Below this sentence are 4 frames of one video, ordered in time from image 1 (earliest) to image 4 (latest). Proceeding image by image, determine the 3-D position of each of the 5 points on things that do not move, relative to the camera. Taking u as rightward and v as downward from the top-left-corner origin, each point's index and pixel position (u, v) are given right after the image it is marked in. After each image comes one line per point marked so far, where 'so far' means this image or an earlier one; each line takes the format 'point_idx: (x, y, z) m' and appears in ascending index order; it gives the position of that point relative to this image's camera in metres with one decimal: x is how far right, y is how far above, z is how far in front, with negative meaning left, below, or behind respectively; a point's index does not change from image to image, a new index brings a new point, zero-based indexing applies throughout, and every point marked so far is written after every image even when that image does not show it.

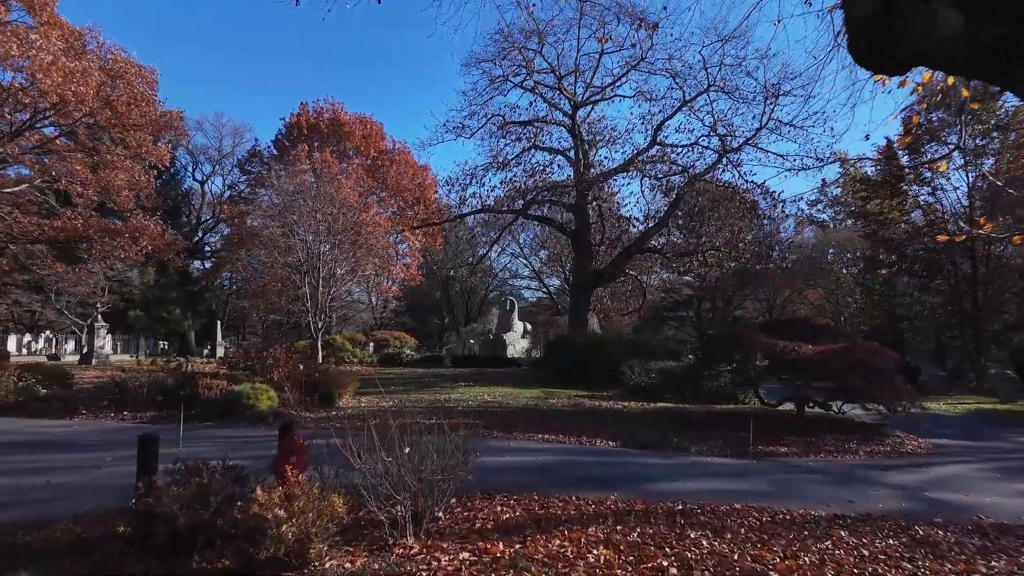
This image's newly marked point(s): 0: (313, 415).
0: (-2.1, -1.4, +12.1) m
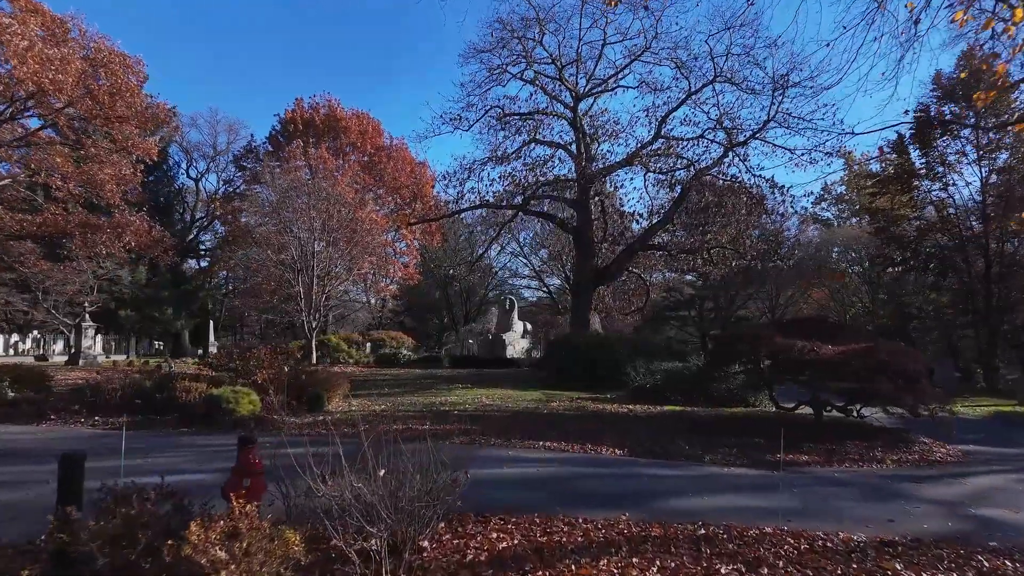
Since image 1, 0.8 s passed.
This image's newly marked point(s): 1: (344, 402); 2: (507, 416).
0: (-2.1, -1.3, +11.3) m
1: (-2.1, -1.4, +14.6) m
2: (-0.1, -1.4, +12.6) m
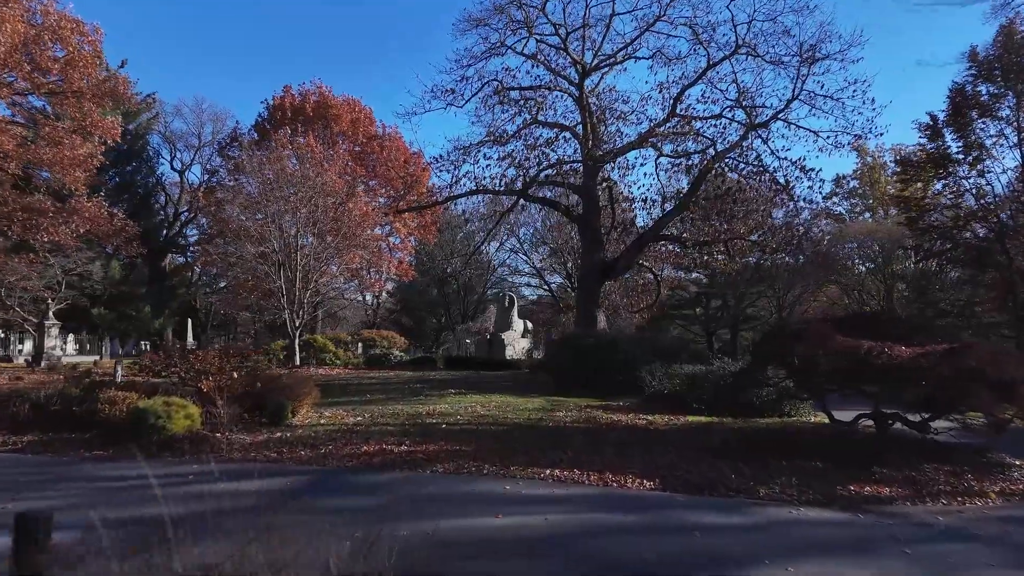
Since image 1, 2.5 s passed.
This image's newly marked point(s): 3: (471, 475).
0: (-2.1, -1.2, +9.2) m
1: (-2.1, -1.3, +12.4) m
2: (-0.1, -1.3, +10.5) m
3: (-0.3, -1.2, +7.5) m
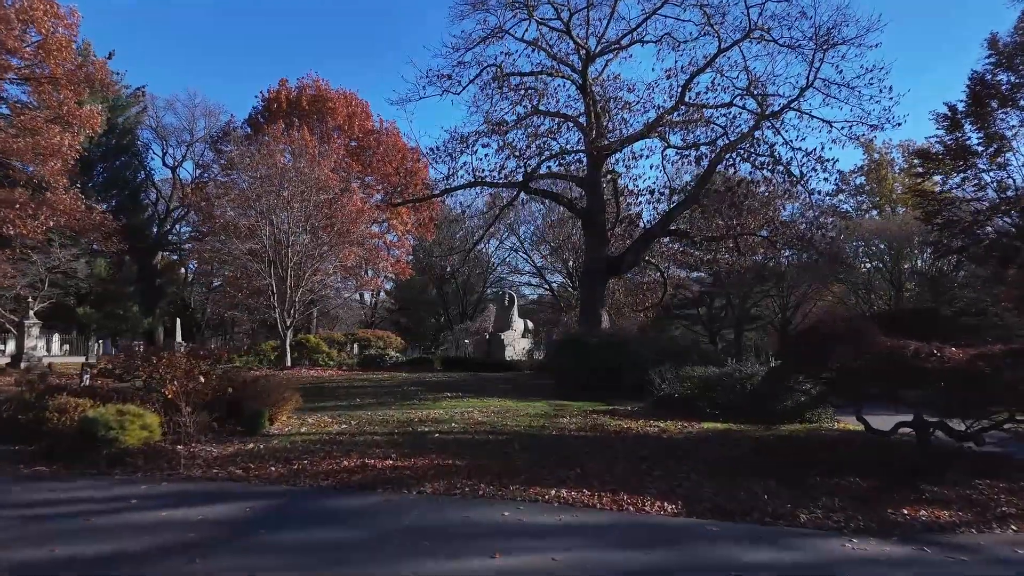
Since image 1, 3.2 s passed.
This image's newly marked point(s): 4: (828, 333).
0: (-2.1, -1.2, +8.2) m
1: (-2.1, -1.3, +11.4) m
2: (-0.1, -1.3, +9.5) m
3: (-0.3, -1.2, +6.5) m
4: (+2.5, -0.4, +9.2) m
